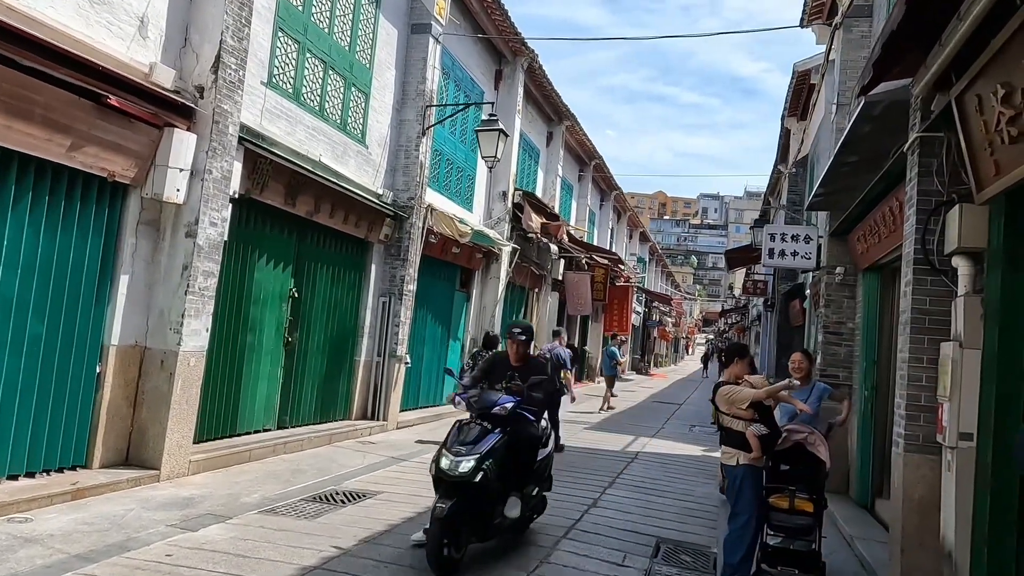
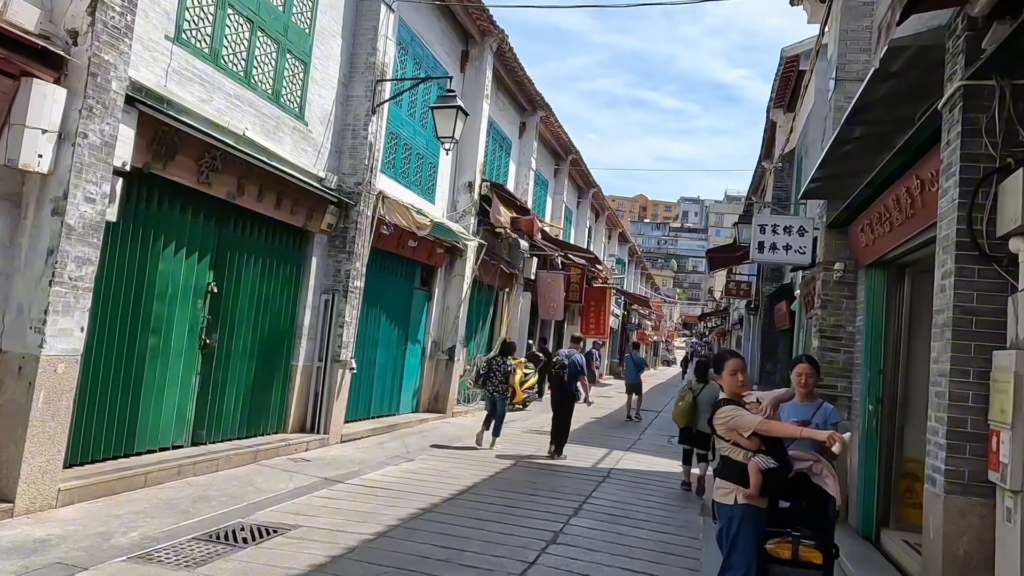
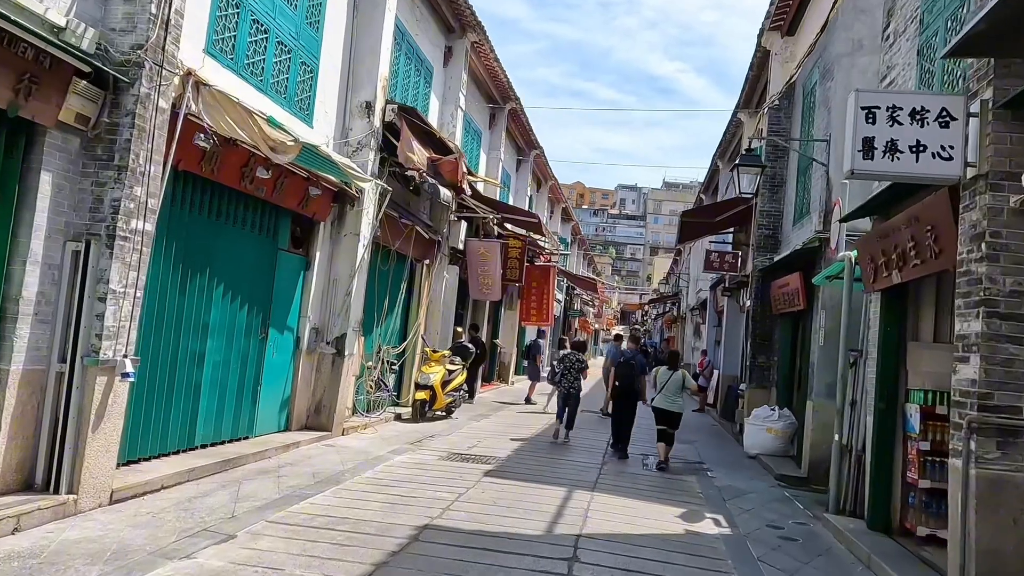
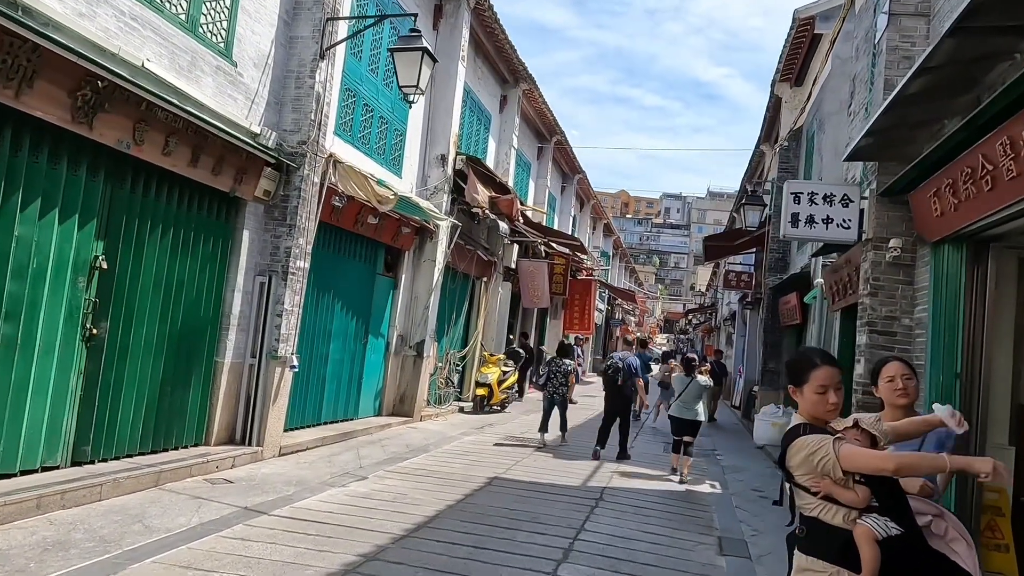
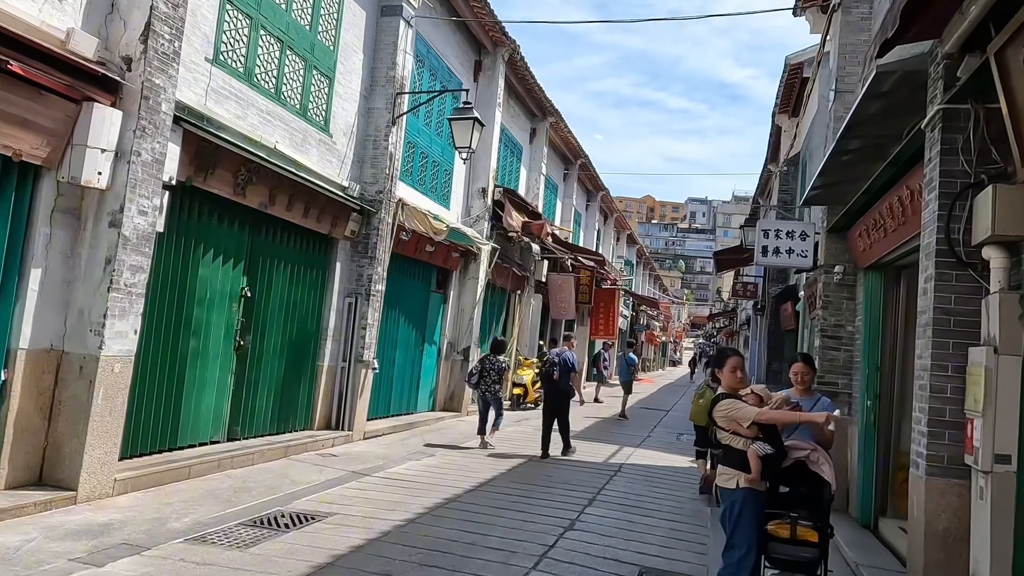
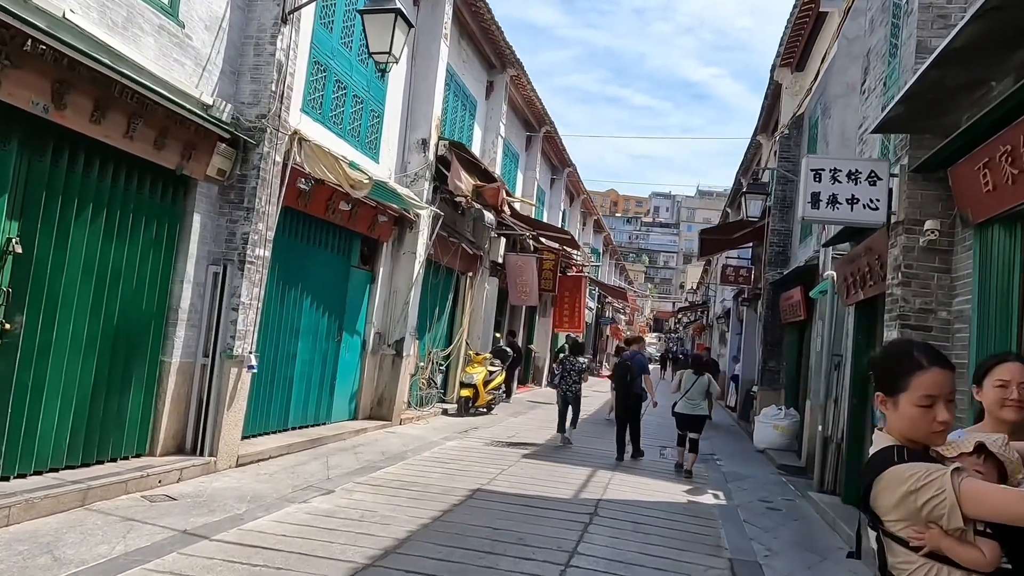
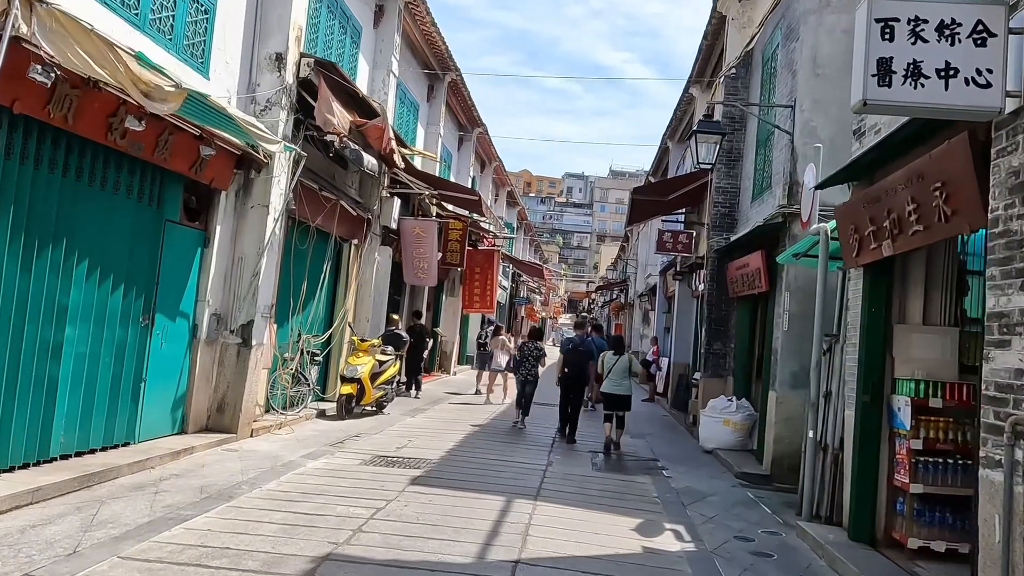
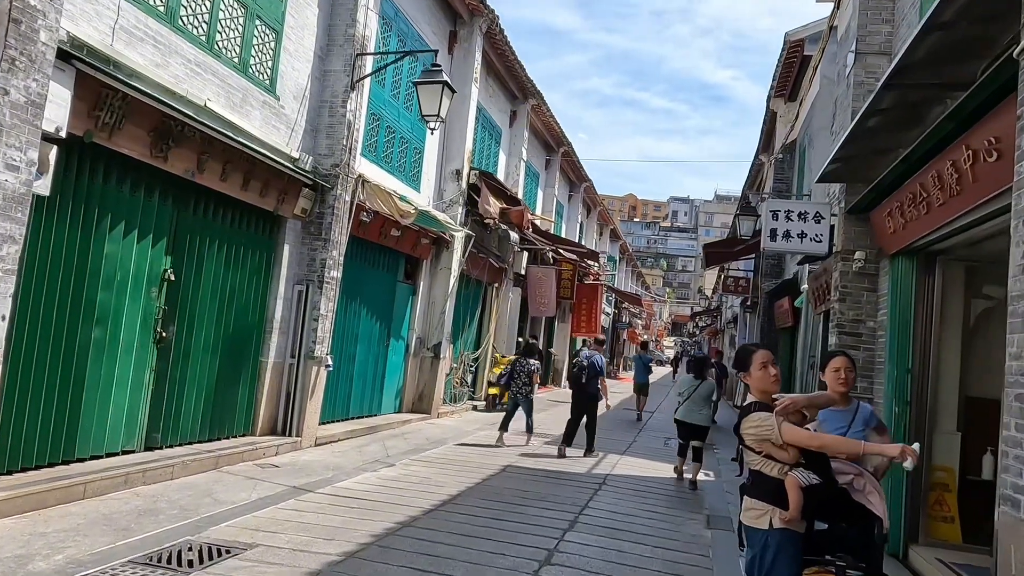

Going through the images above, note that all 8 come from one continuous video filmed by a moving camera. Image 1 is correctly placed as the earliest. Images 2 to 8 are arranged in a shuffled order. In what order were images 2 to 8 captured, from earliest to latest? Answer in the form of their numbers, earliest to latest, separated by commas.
5, 2, 8, 4, 6, 3, 7
